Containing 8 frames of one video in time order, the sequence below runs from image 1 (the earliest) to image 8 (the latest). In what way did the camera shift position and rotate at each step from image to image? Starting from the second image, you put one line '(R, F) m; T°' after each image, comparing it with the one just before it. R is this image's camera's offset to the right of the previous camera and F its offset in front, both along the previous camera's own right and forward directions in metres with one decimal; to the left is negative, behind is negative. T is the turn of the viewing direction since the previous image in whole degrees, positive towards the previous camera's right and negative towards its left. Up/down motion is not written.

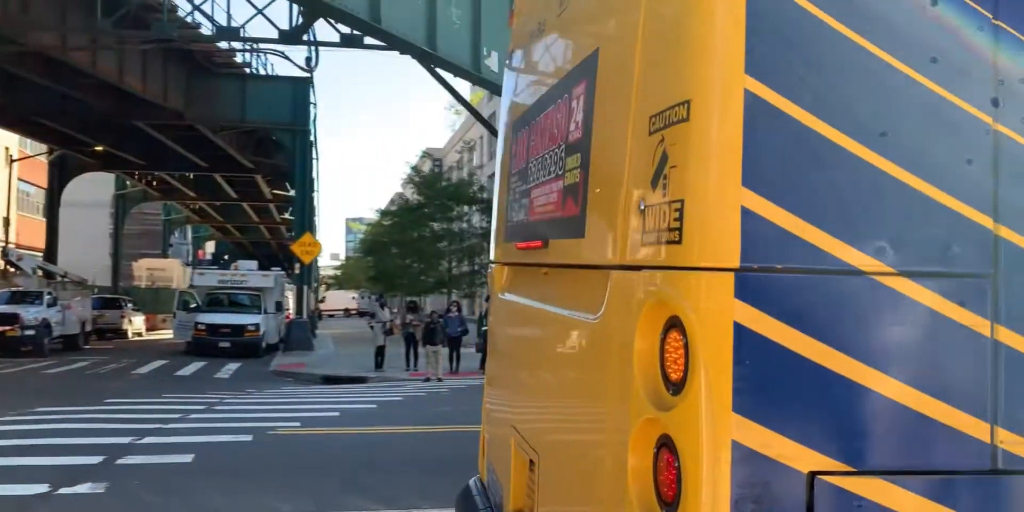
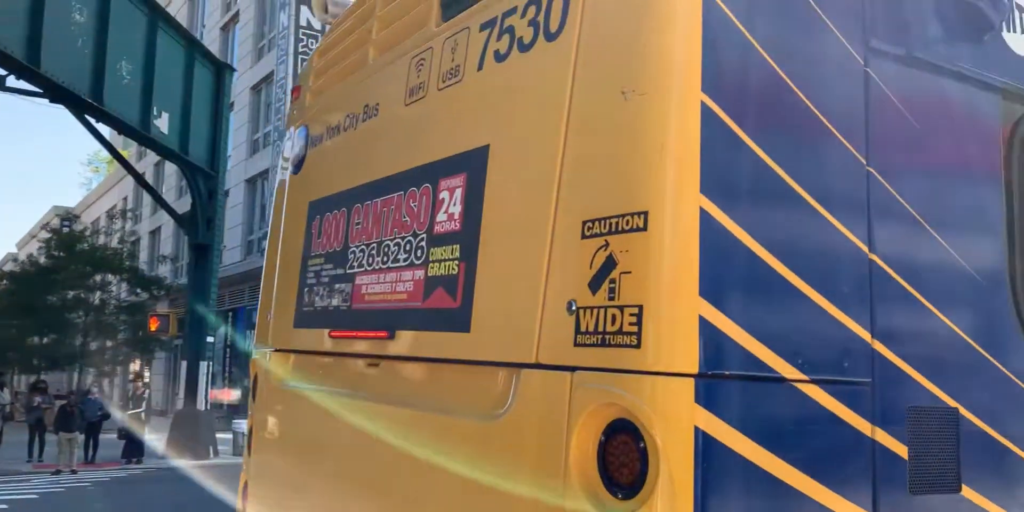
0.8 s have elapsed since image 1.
(-0.6, +0.2) m; +22°
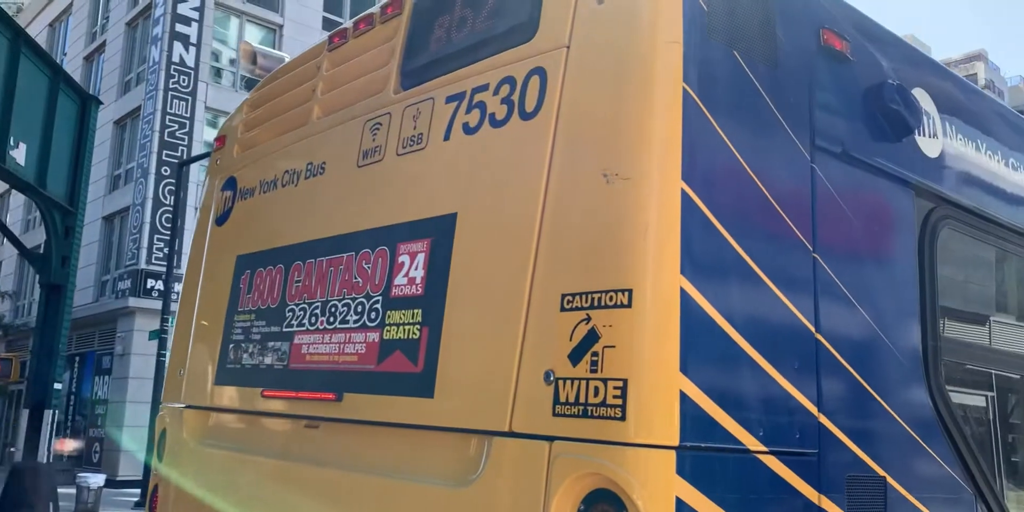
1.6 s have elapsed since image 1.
(-0.3, 0.0) m; +8°
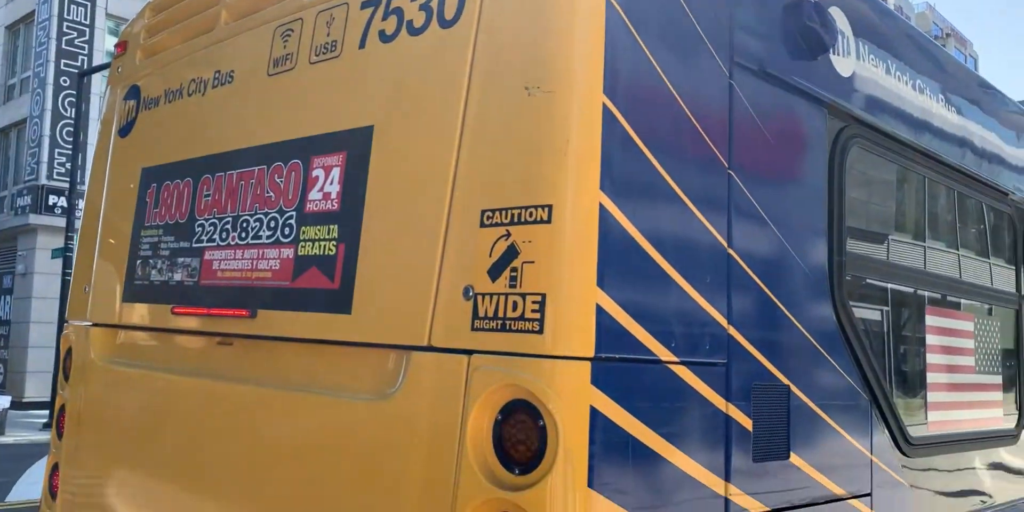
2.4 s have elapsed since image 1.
(0.0, 0.0) m; +5°
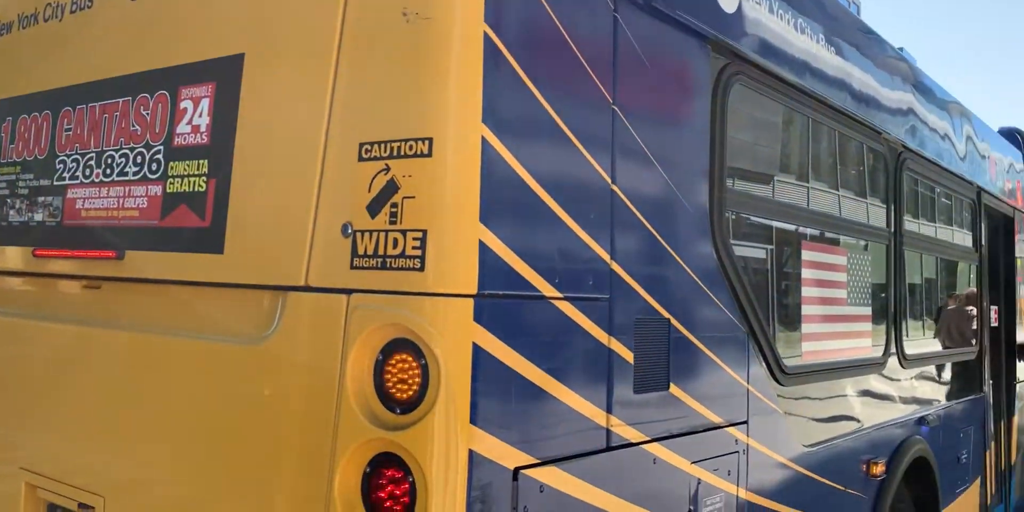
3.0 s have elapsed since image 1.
(0.0, 0.0) m; +7°
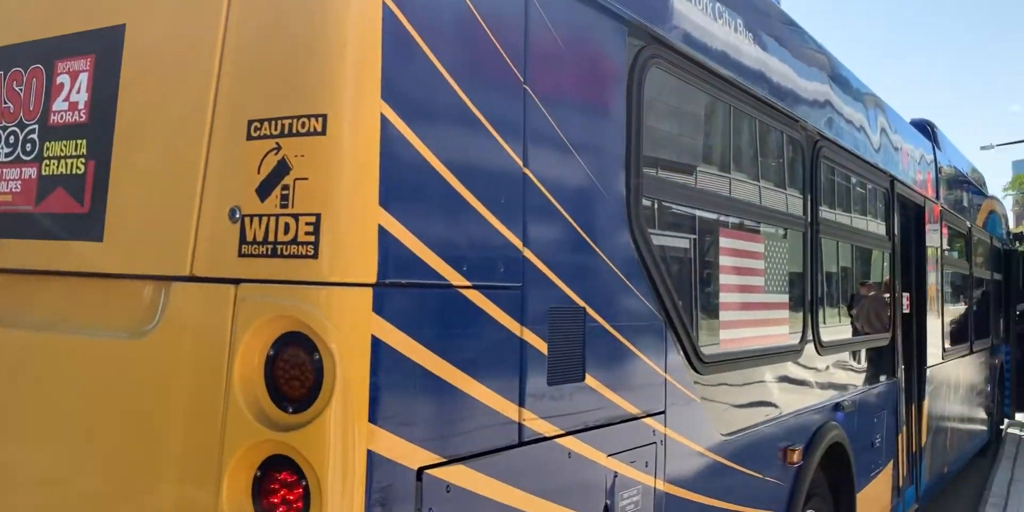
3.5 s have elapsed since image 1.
(+0.1, +0.1) m; +5°
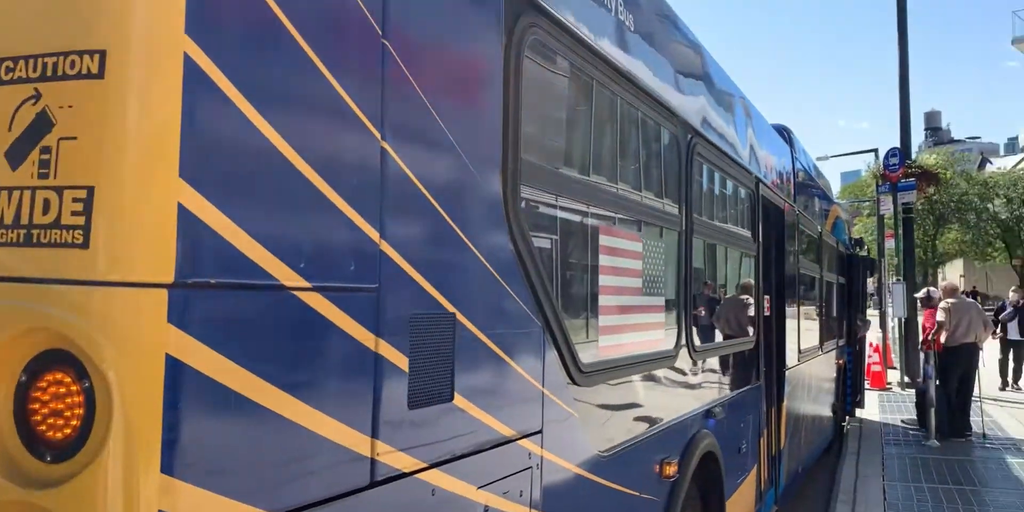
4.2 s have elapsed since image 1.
(0.0, +0.4) m; +9°
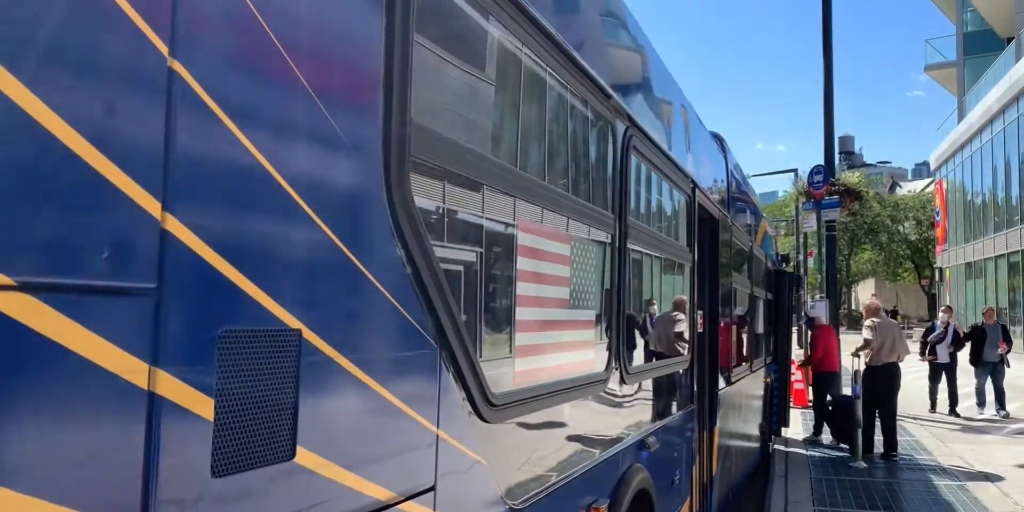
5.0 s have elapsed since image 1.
(+0.1, +0.6) m; +5°
